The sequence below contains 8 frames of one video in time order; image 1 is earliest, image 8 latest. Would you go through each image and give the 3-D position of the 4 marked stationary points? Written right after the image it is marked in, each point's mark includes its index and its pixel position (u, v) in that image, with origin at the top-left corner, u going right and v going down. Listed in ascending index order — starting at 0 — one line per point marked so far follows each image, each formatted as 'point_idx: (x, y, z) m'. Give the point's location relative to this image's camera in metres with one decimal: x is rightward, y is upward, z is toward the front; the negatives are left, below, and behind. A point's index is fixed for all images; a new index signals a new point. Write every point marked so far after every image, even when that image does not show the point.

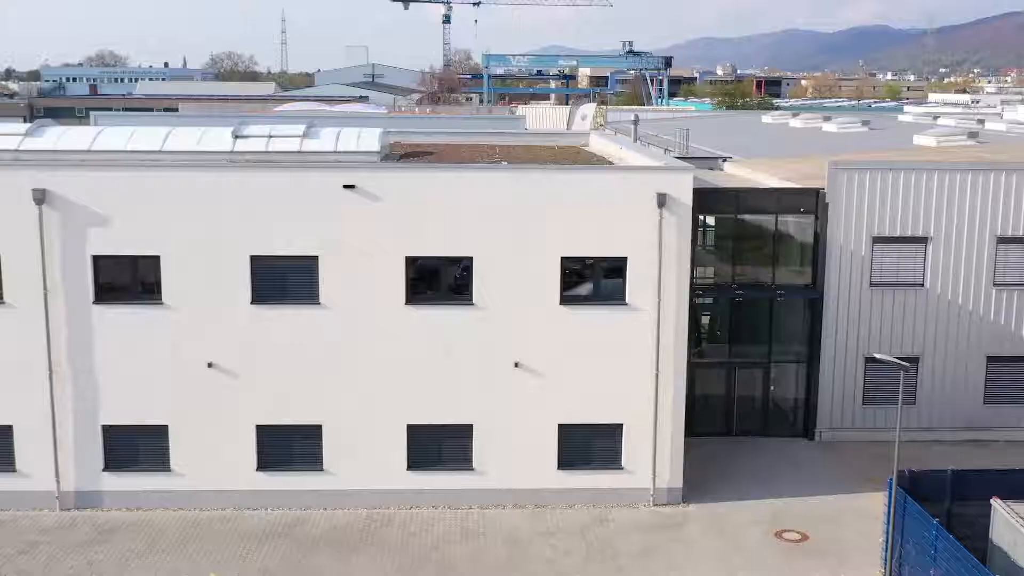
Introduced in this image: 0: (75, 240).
0: (-6.3, +0.7, +17.4) m
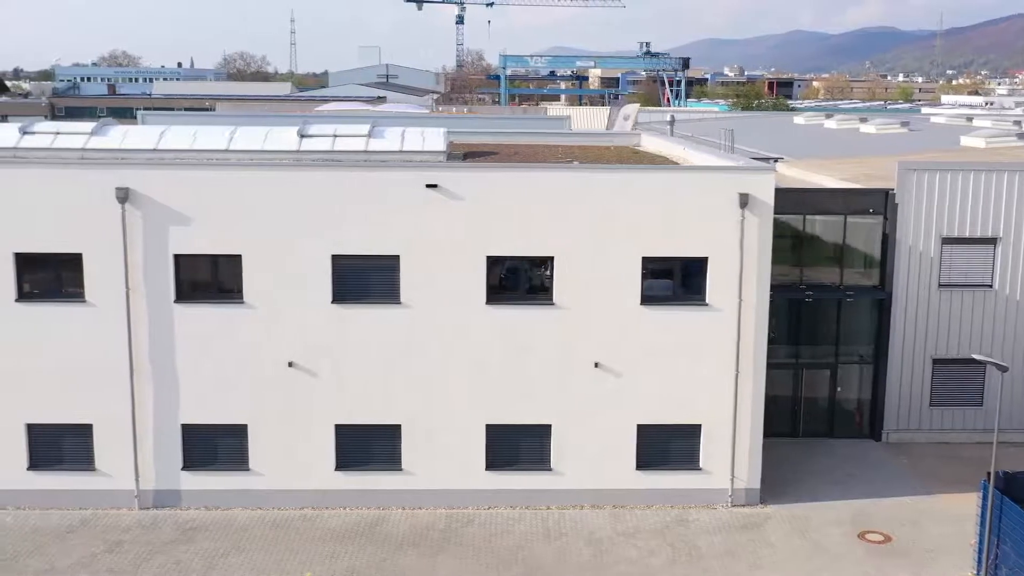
0: (-5.1, +0.7, +17.4) m
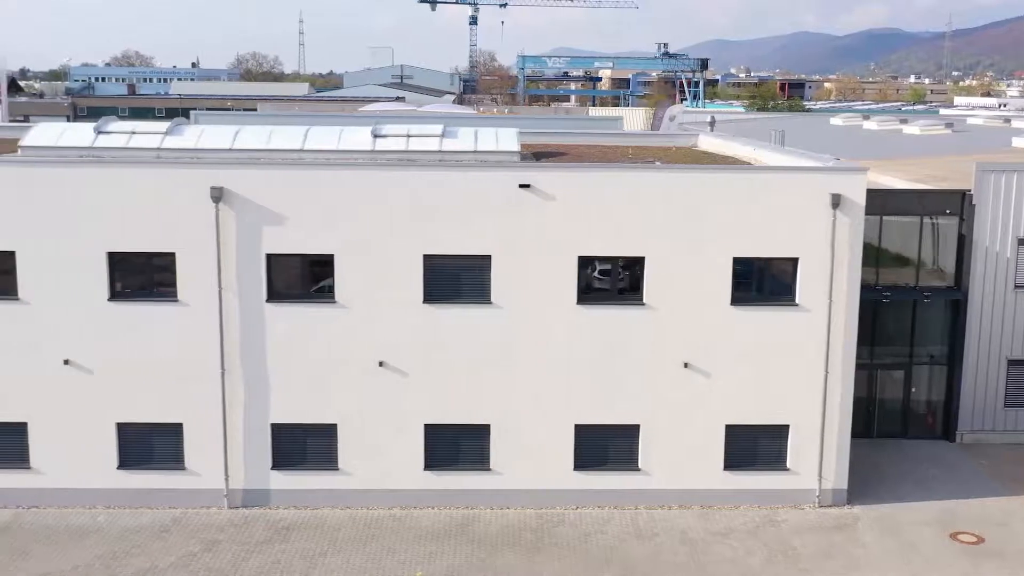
0: (-3.8, +0.7, +17.4) m
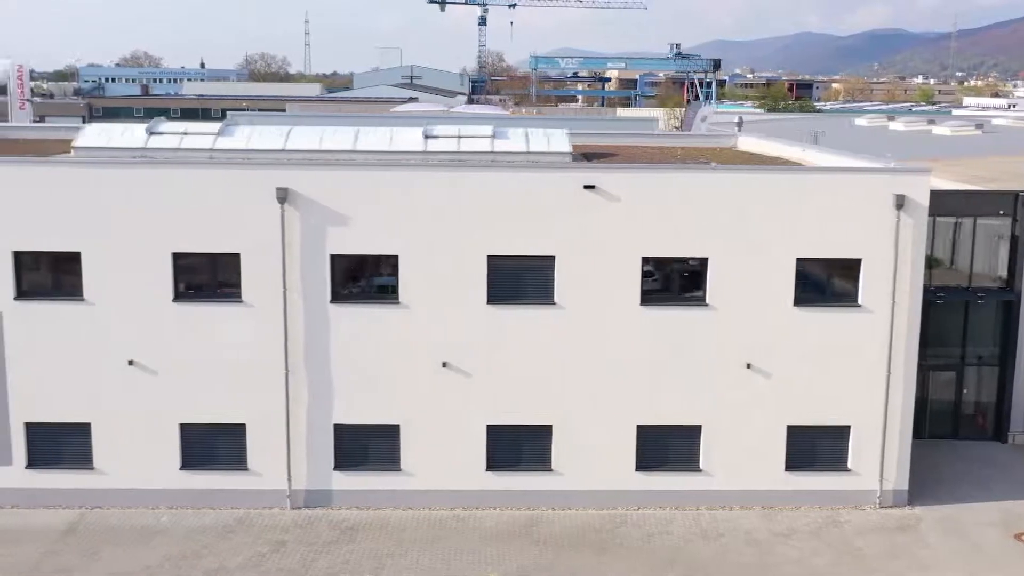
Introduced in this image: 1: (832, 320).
0: (-2.9, +0.7, +17.4) m
1: (+4.7, -0.5, +17.8) m
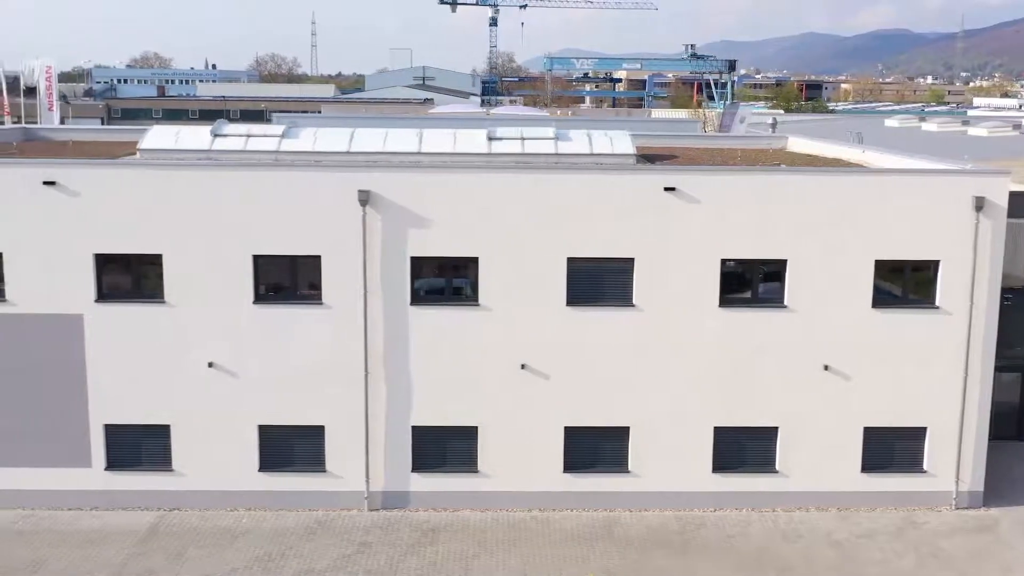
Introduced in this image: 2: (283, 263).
0: (-1.7, +0.7, +17.4) m
1: (+5.9, -0.5, +17.9) m
2: (-3.3, +0.4, +17.6) m
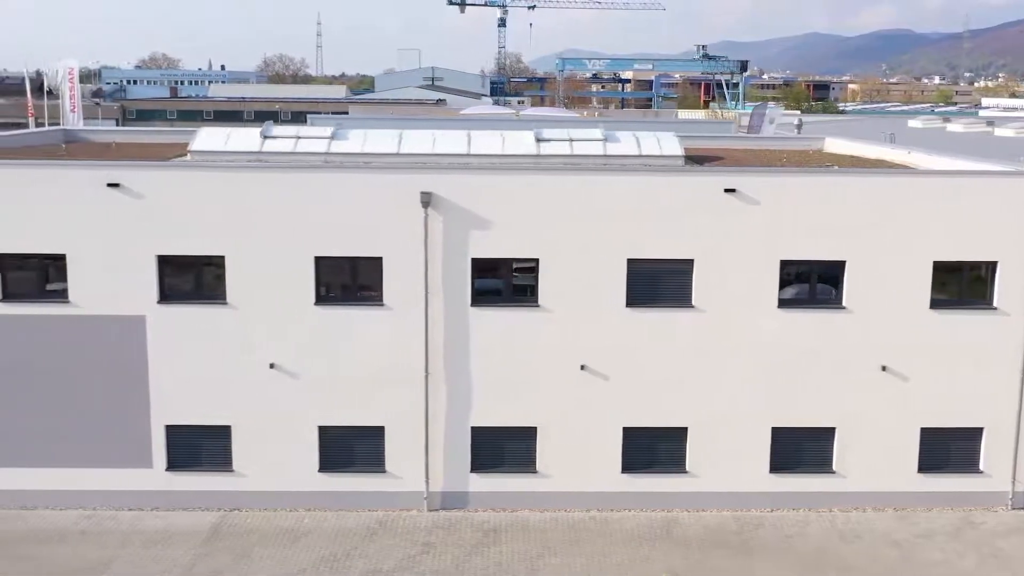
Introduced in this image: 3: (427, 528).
0: (-0.8, +0.7, +17.5) m
1: (+6.8, -0.5, +17.9) m
2: (-2.5, +0.3, +17.6) m
3: (-1.2, -3.5, +17.5) m
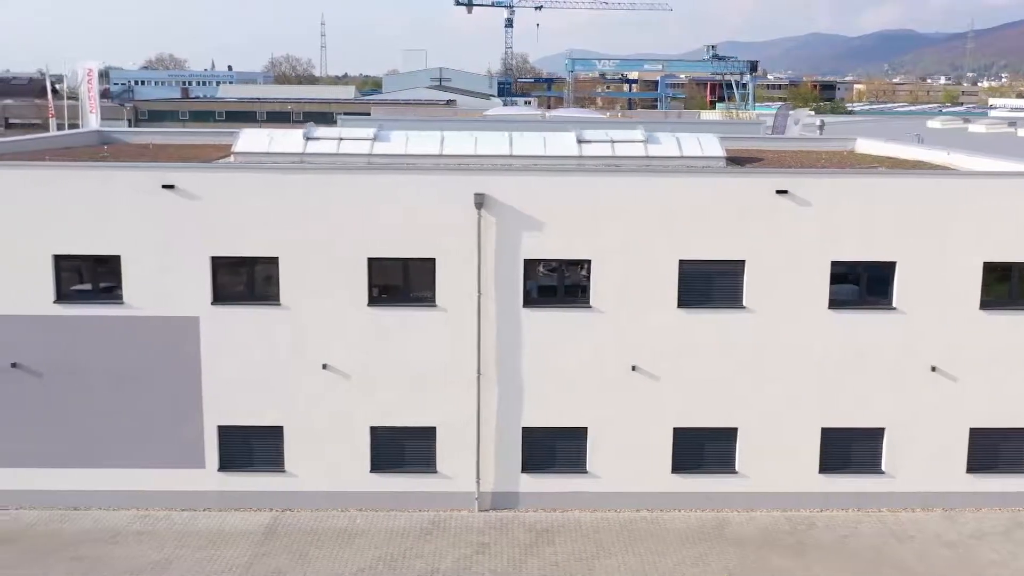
0: (0.0, +0.7, +17.6) m
1: (+7.5, -0.5, +18.0) m
2: (-1.7, +0.3, +17.7) m
3: (-0.5, -3.5, +17.6) m
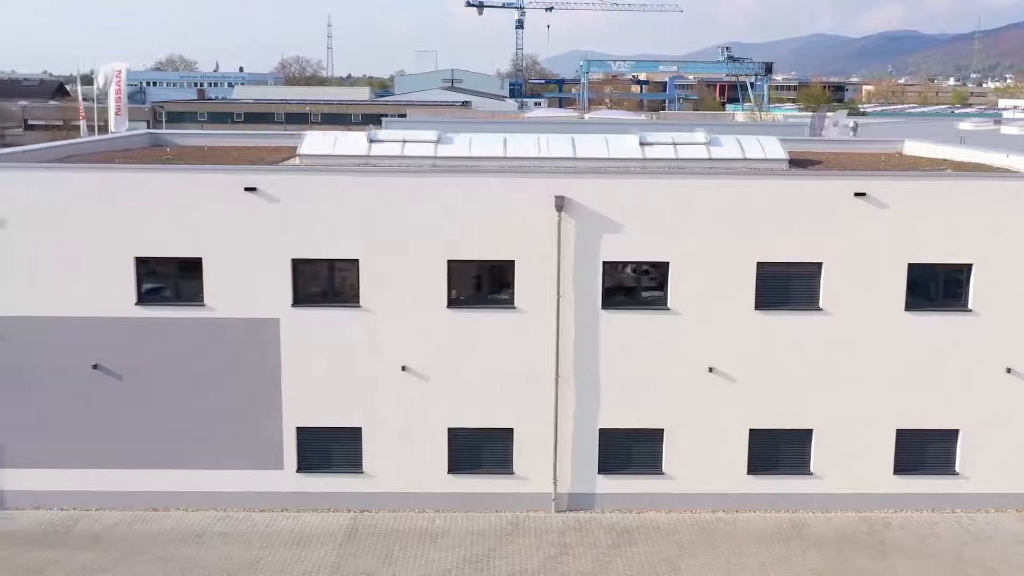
0: (+1.1, +0.6, +17.7) m
1: (+8.7, -0.6, +18.1) m
2: (-0.5, +0.3, +17.8) m
3: (+0.7, -3.5, +17.7) m
